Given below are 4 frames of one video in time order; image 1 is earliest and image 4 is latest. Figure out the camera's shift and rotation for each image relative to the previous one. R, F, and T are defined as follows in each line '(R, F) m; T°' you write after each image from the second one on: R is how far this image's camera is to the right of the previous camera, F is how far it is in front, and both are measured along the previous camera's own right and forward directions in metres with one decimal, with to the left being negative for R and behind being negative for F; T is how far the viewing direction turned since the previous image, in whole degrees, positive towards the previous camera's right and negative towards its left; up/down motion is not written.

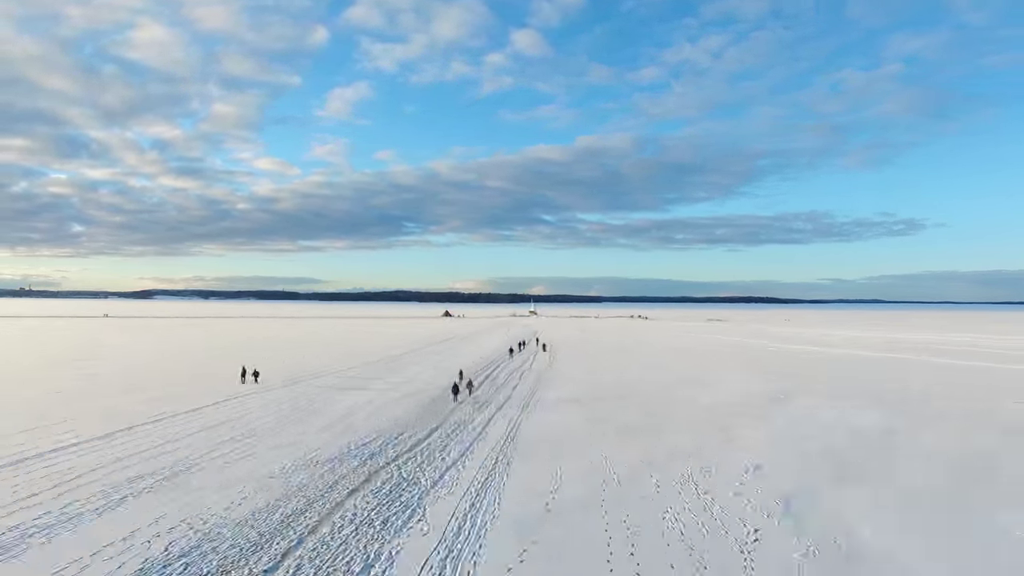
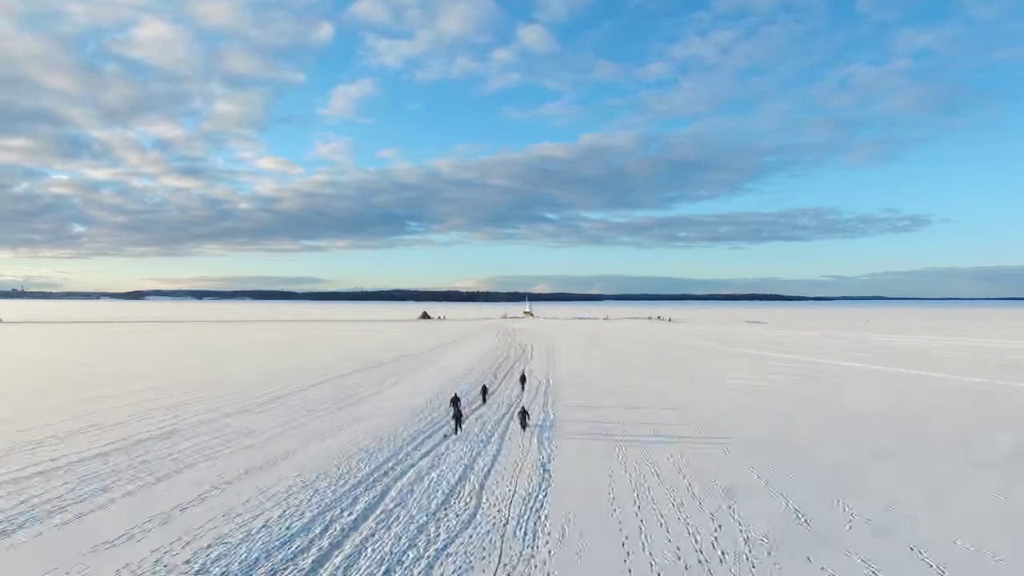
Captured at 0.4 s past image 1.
(+0.4, +5.8) m; 0°
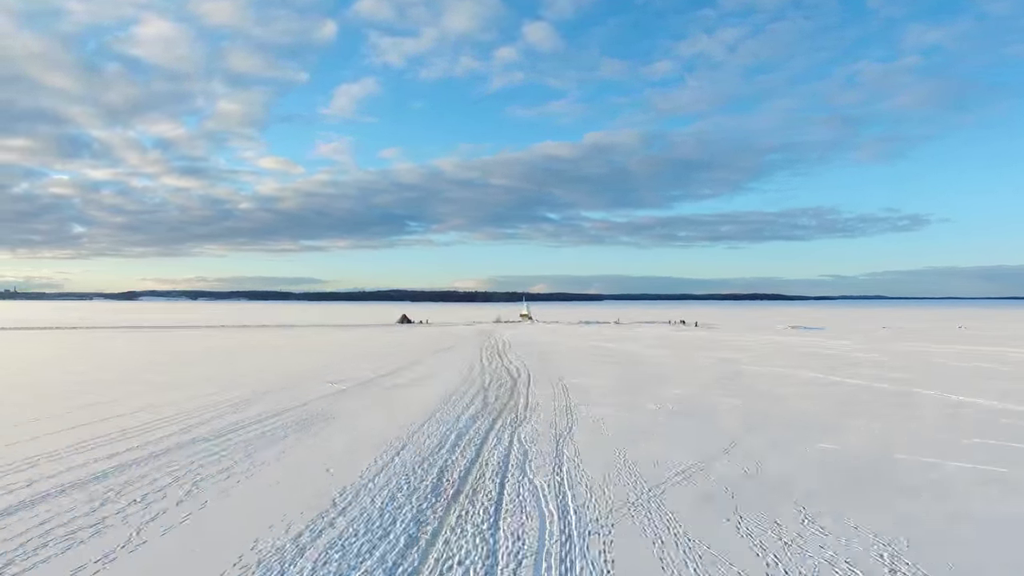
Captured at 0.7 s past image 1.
(+1.5, +0.2) m; 0°
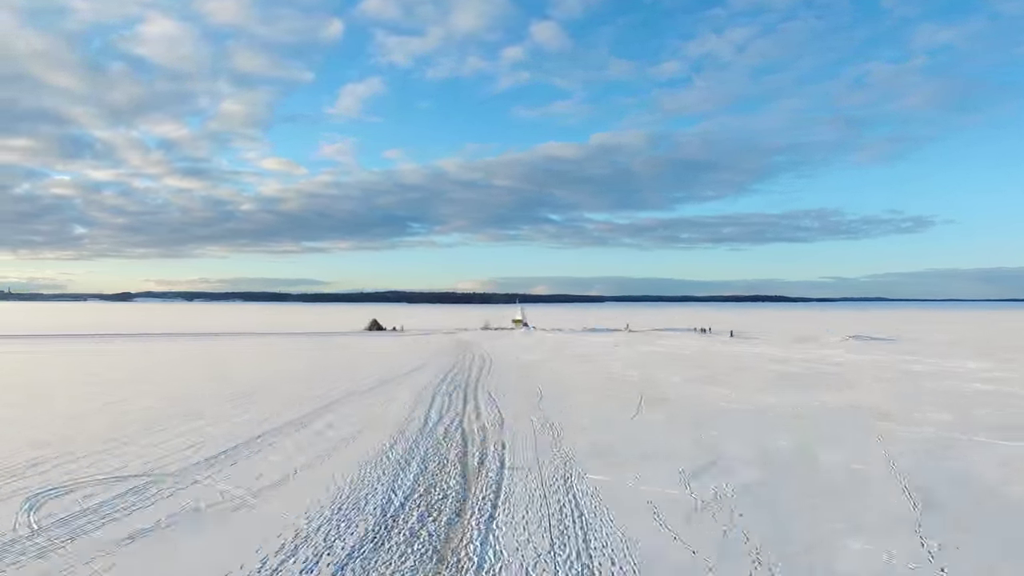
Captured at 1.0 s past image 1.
(+1.0, +1.1) m; 0°
